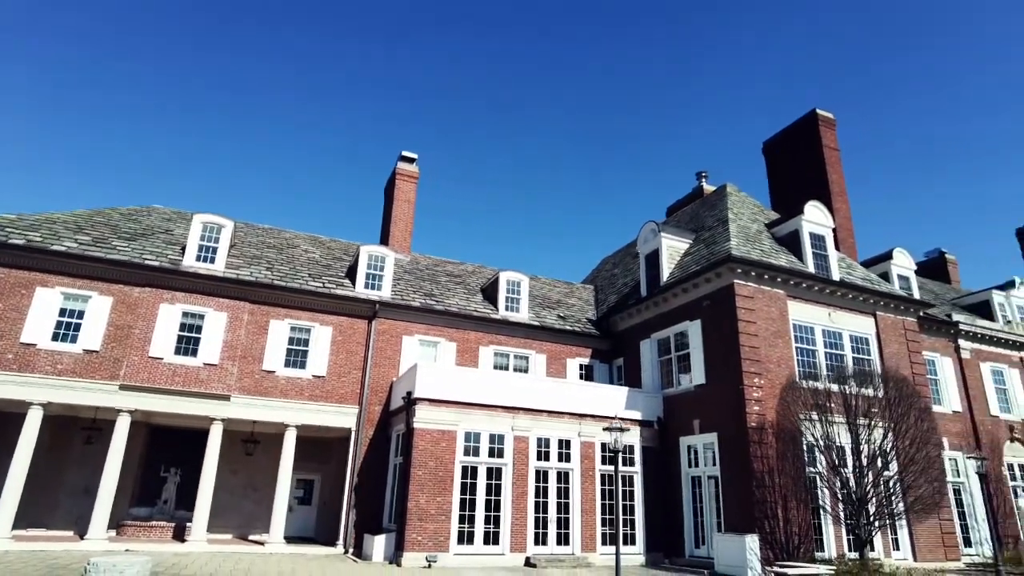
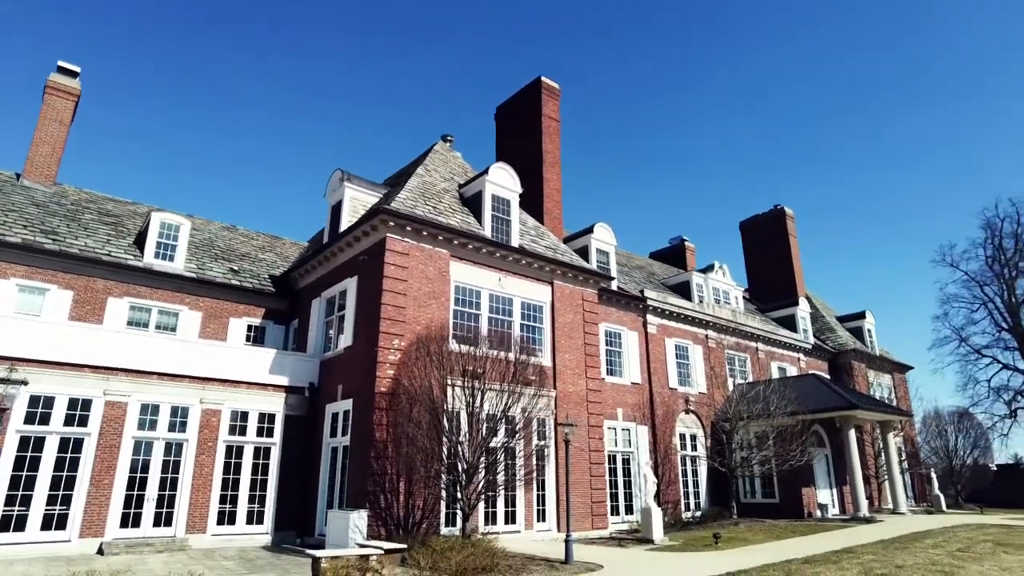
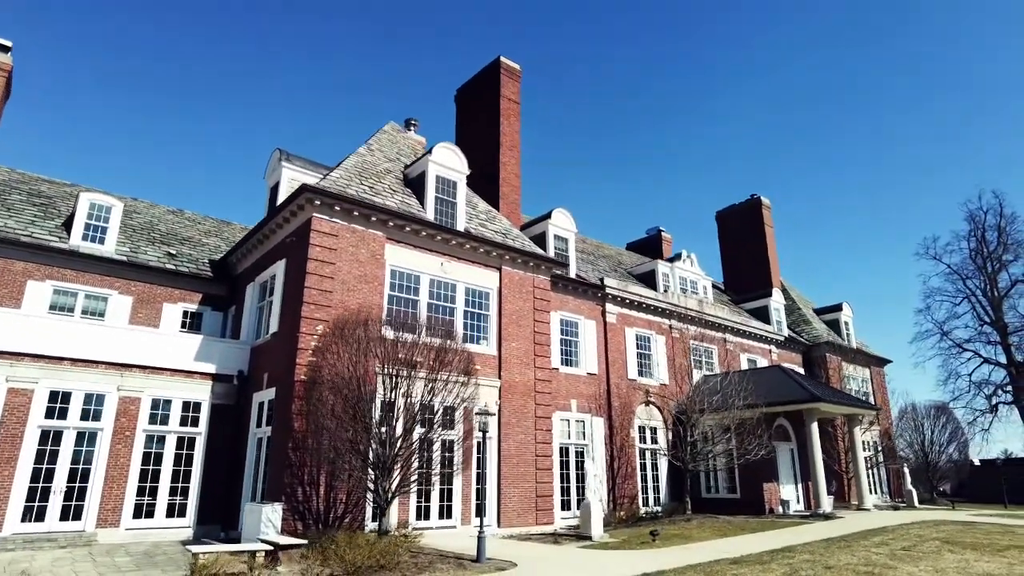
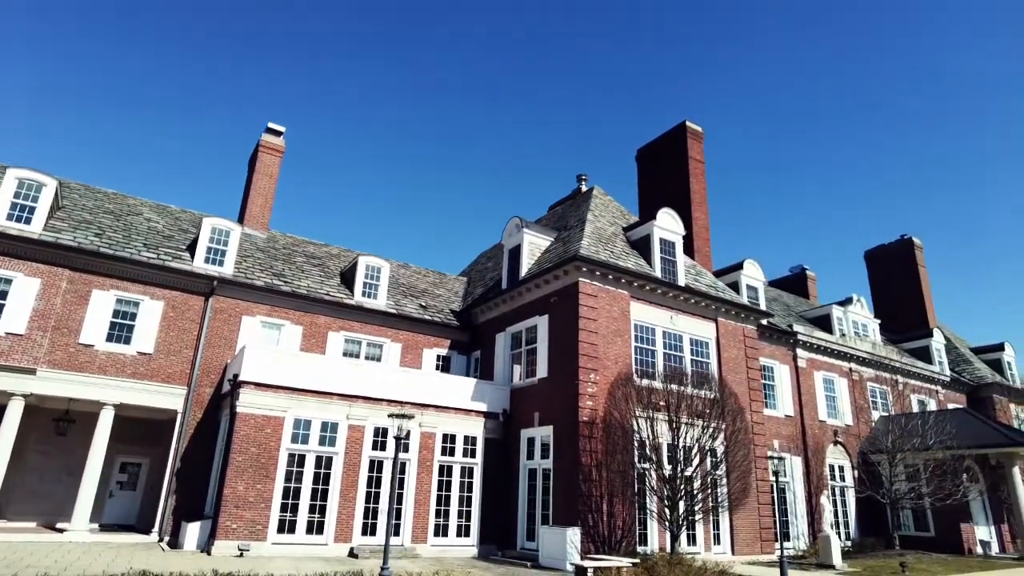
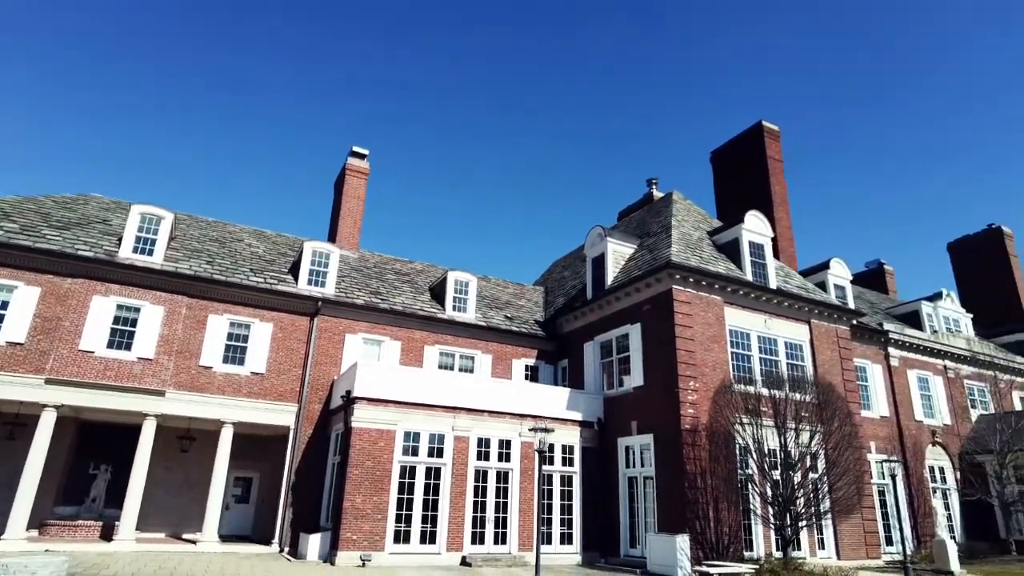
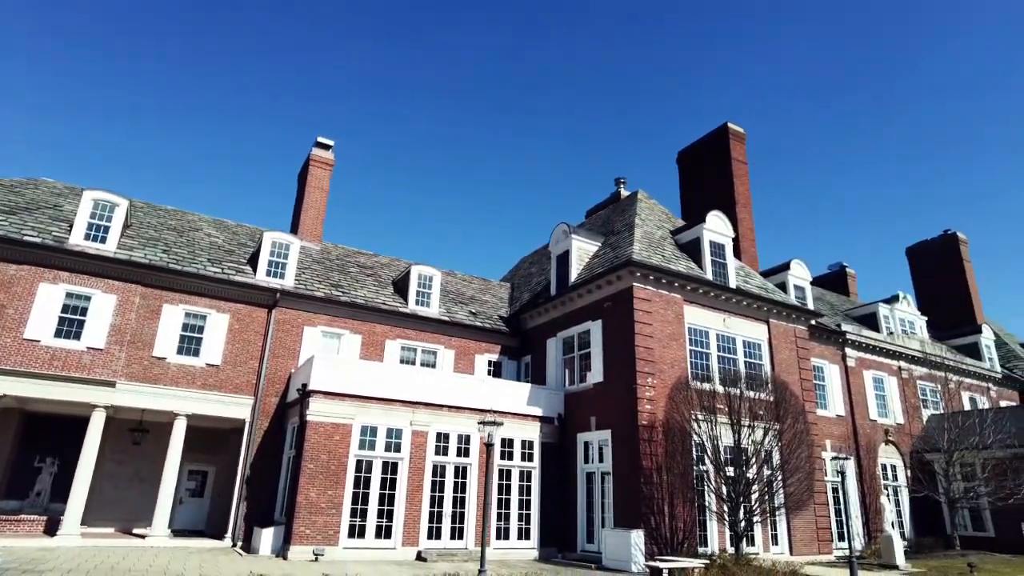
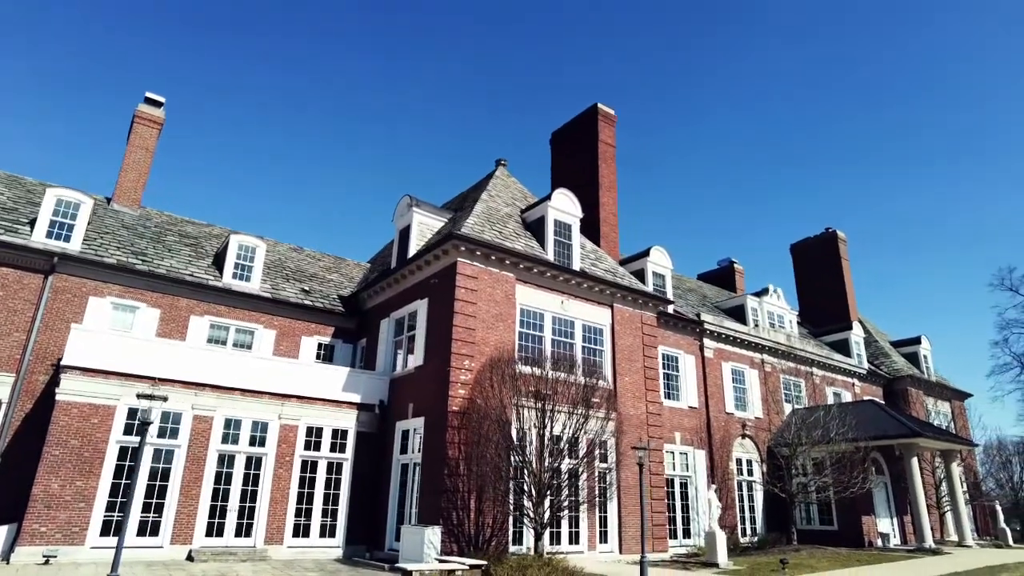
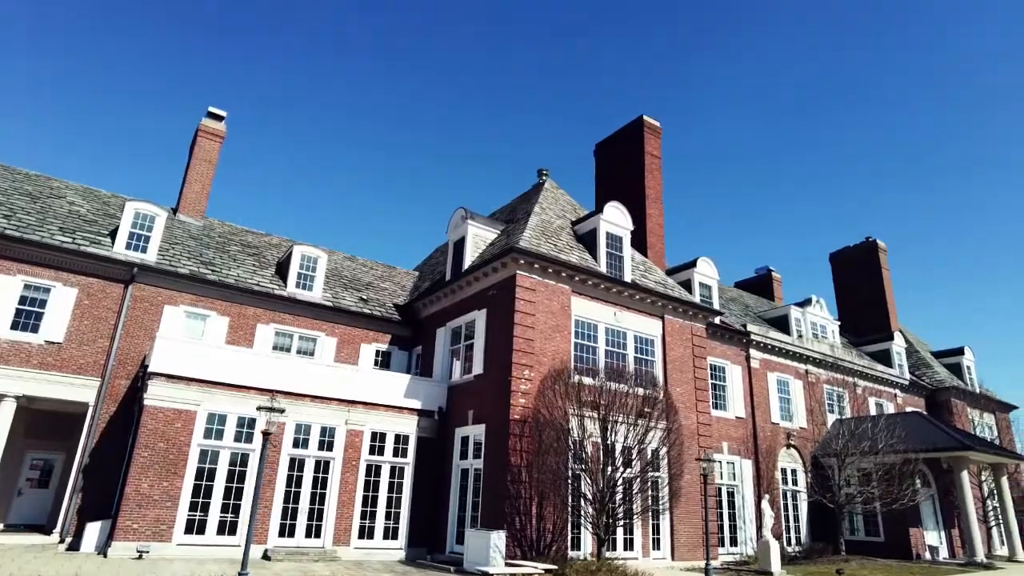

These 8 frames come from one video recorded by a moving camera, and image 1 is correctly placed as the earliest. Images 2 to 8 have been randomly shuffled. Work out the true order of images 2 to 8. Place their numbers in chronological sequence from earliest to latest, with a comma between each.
5, 6, 4, 8, 7, 2, 3
